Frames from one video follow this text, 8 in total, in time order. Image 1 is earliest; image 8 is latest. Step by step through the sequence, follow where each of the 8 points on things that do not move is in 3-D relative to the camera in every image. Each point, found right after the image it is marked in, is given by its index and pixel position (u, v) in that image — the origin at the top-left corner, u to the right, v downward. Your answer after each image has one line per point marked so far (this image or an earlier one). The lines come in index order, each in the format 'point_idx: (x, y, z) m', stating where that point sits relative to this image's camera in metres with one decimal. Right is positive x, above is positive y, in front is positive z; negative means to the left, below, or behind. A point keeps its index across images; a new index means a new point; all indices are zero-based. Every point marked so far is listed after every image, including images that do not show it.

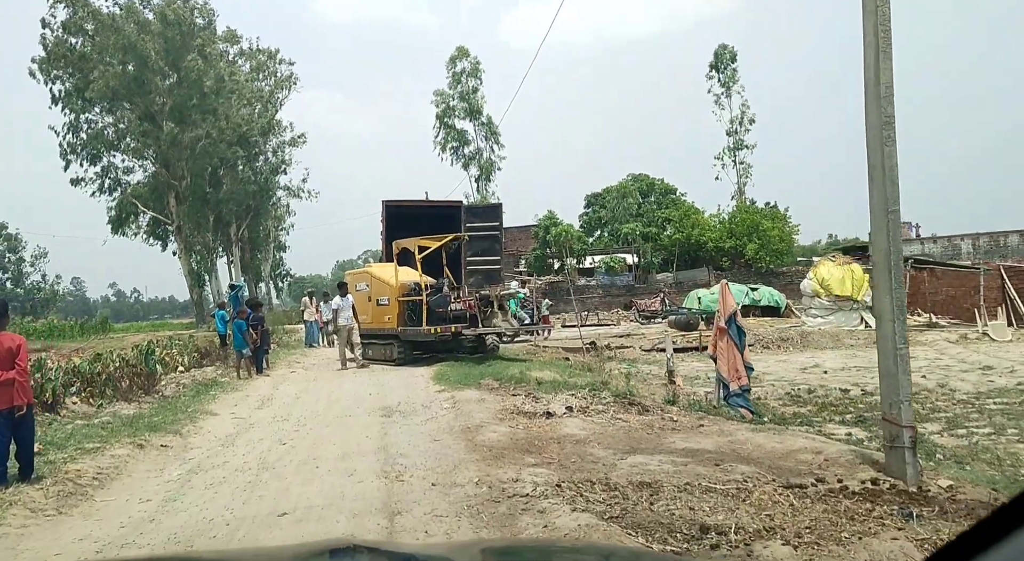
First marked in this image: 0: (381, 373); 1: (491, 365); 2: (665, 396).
0: (-2.5, -1.8, +13.8) m
1: (-0.3, -1.5, +12.8) m
2: (+2.1, -1.6, +10.2) m
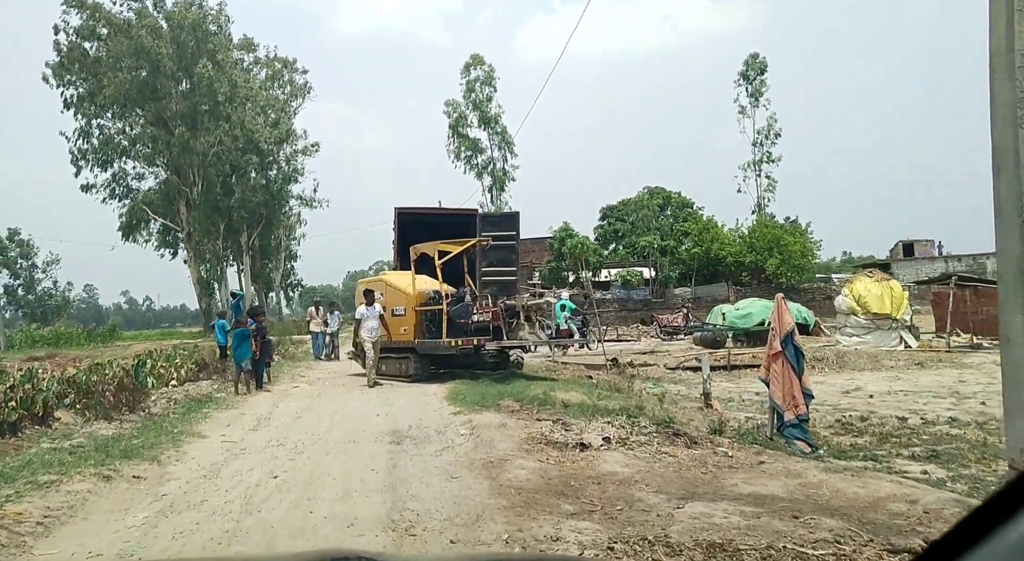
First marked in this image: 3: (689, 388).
0: (-2.1, -1.9, +12.8) m
1: (0.0, -1.7, +11.7) m
2: (+2.4, -1.8, +9.1) m
3: (+3.9, -2.4, +16.1) m
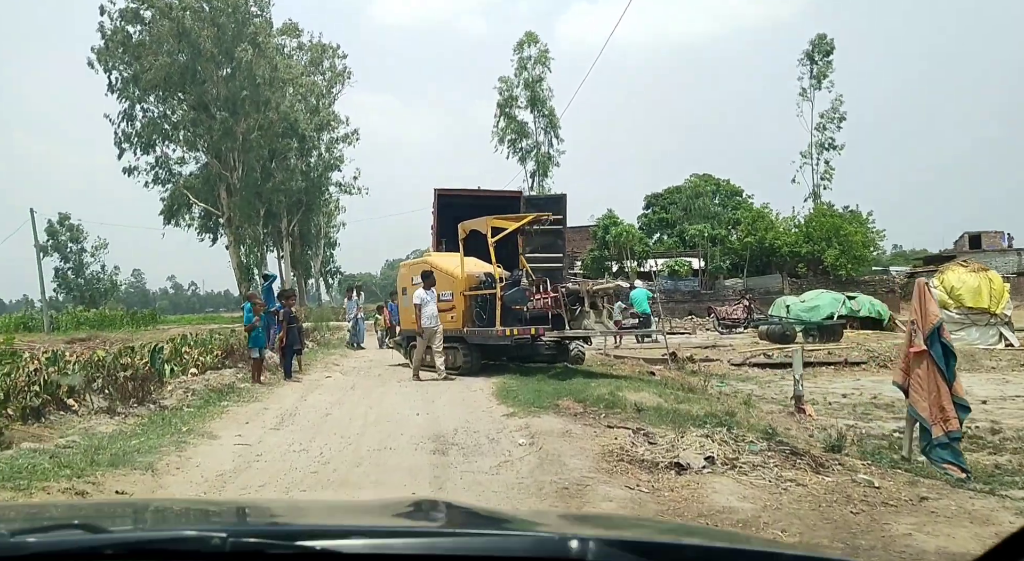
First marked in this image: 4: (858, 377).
0: (-1.2, -1.6, +11.4) m
1: (+0.8, -1.4, +10.3) m
2: (+3.1, -1.6, +7.5) m
3: (+4.9, -2.1, +14.4) m
4: (+7.2, -2.0, +15.4) m
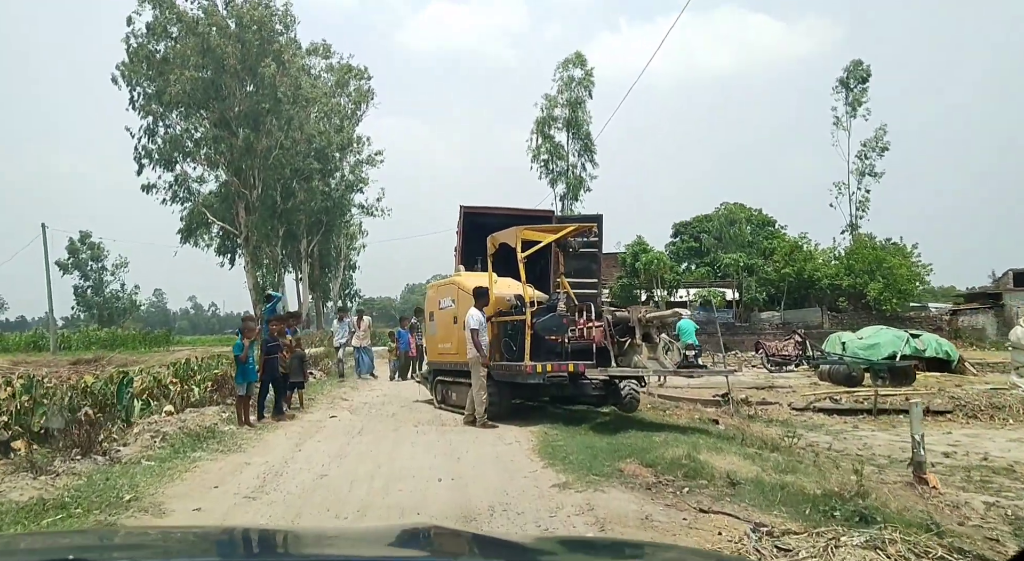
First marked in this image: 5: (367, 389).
0: (-0.7, -1.9, +9.4) m
1: (+1.3, -1.7, +8.3) m
2: (+3.5, -1.9, +5.4) m
3: (+5.4, -2.7, +12.2) m
4: (+7.8, -2.7, +13.2) m
5: (-3.1, -2.4, +16.2) m
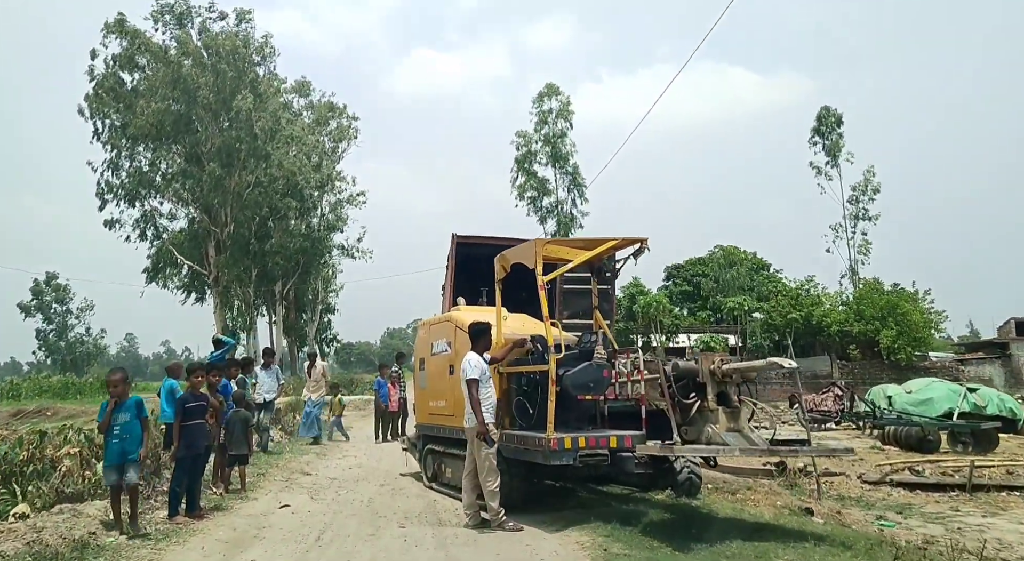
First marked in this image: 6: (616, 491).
0: (-0.5, -2.2, +6.4) m
1: (+1.6, -2.0, +5.3) m
2: (+3.9, -1.9, +2.5) m
3: (+5.6, -3.2, +9.3) m
4: (+8.0, -3.3, +10.3) m
5: (-3.0, -3.1, +13.0) m
6: (+1.3, -2.9, +10.0) m
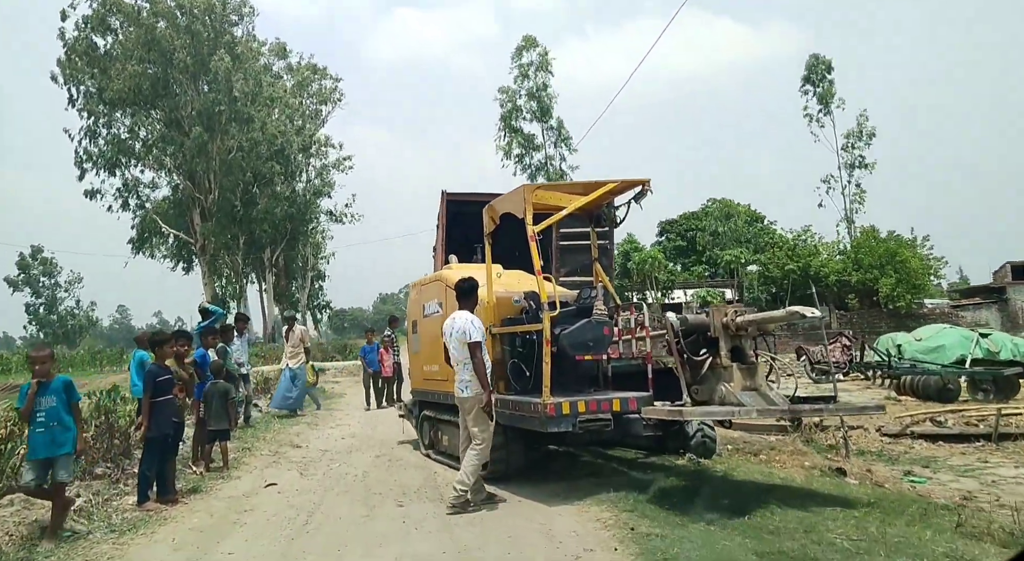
0: (-0.4, -1.8, +5.7) m
1: (+1.7, -1.6, +4.6) m
2: (+4.0, -1.6, +1.8) m
3: (+5.7, -2.5, +8.7) m
4: (+8.1, -2.4, +9.8) m
5: (-3.0, -2.4, +12.3) m
6: (+1.4, -2.2, +9.3) m
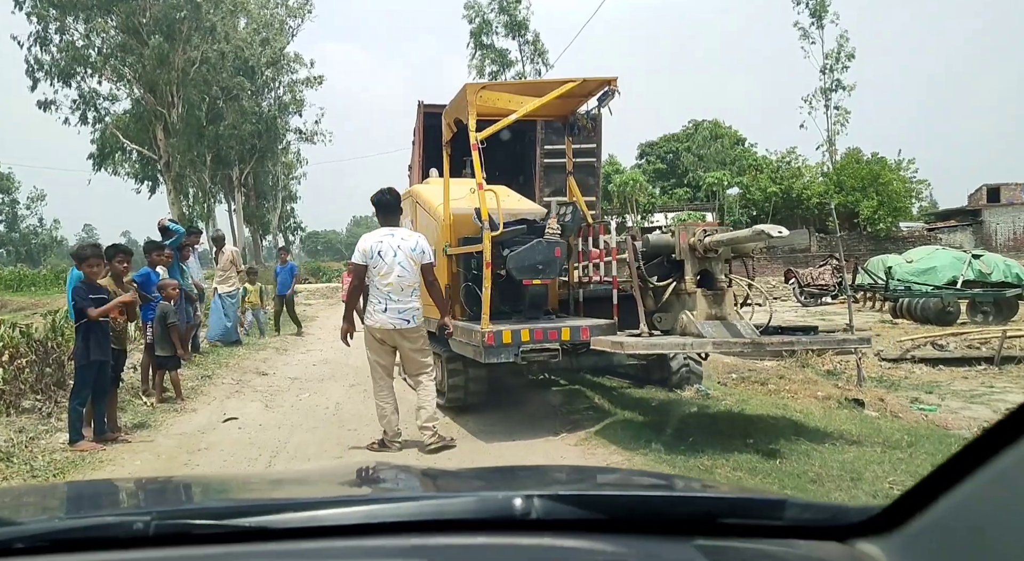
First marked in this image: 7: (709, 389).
0: (-0.4, -1.2, +5.0) m
1: (+1.7, -1.1, +3.9) m
2: (+4.1, -1.4, +1.2) m
3: (+5.6, -1.5, +8.2) m
4: (+7.9, -1.4, +9.4) m
5: (-3.3, -1.1, +11.5) m
6: (+1.2, -1.2, +8.7) m
7: (+2.2, -1.1, +7.8) m
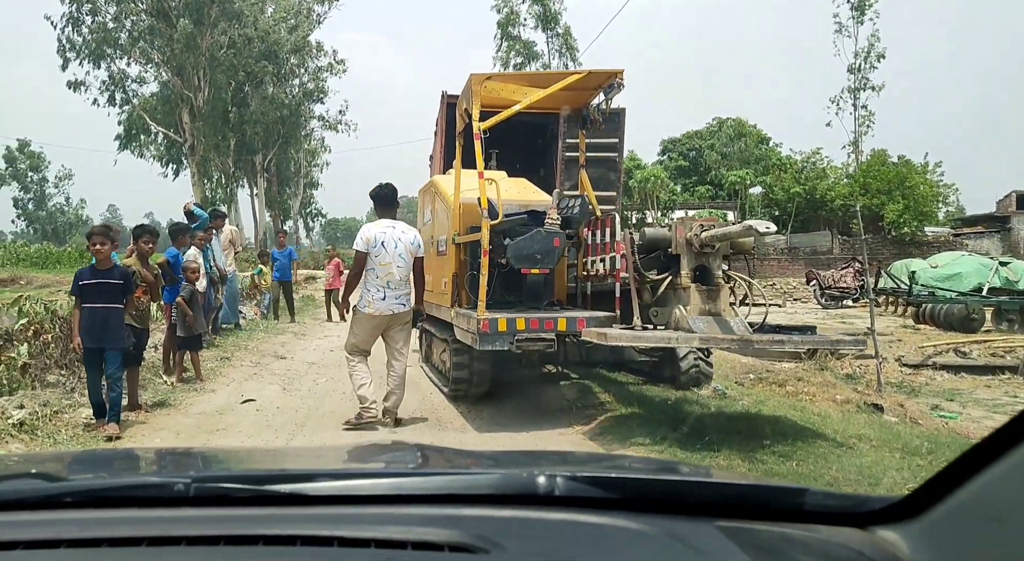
0: (-0.3, -1.2, +5.0) m
1: (+1.8, -1.1, +3.8) m
2: (+4.1, -1.5, +1.1) m
3: (+5.7, -1.6, +8.1) m
4: (+8.1, -1.5, +9.2) m
5: (-3.0, -0.9, +11.6) m
6: (+1.4, -1.2, +8.6) m
7: (+2.4, -1.1, +7.8) m
